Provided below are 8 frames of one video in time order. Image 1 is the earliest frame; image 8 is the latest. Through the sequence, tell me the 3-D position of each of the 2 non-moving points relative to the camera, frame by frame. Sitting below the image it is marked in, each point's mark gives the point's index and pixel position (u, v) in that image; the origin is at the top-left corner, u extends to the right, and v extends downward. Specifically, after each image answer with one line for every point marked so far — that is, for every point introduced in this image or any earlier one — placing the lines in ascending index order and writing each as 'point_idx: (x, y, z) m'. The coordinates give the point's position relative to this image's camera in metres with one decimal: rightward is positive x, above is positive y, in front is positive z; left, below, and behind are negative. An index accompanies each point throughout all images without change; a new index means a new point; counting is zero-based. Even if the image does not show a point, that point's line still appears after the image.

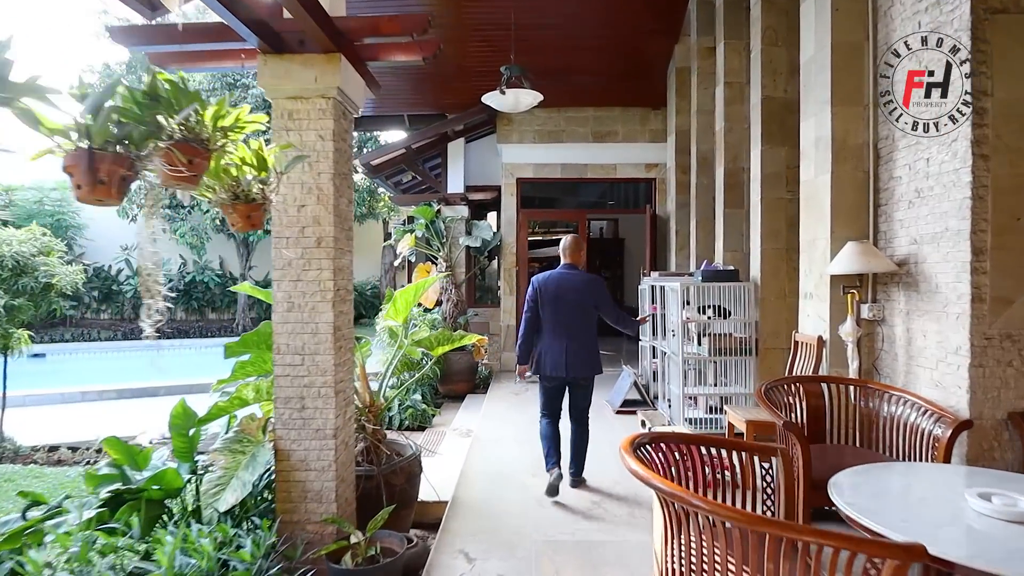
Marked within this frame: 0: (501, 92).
0: (-0.1, +1.7, +5.1) m
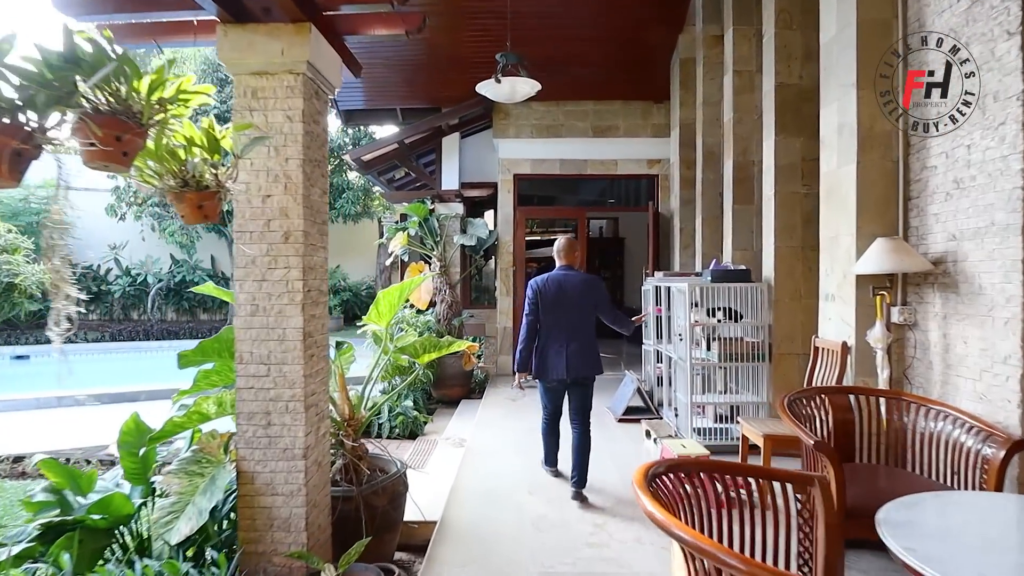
0: (-0.1, +1.7, +4.8) m
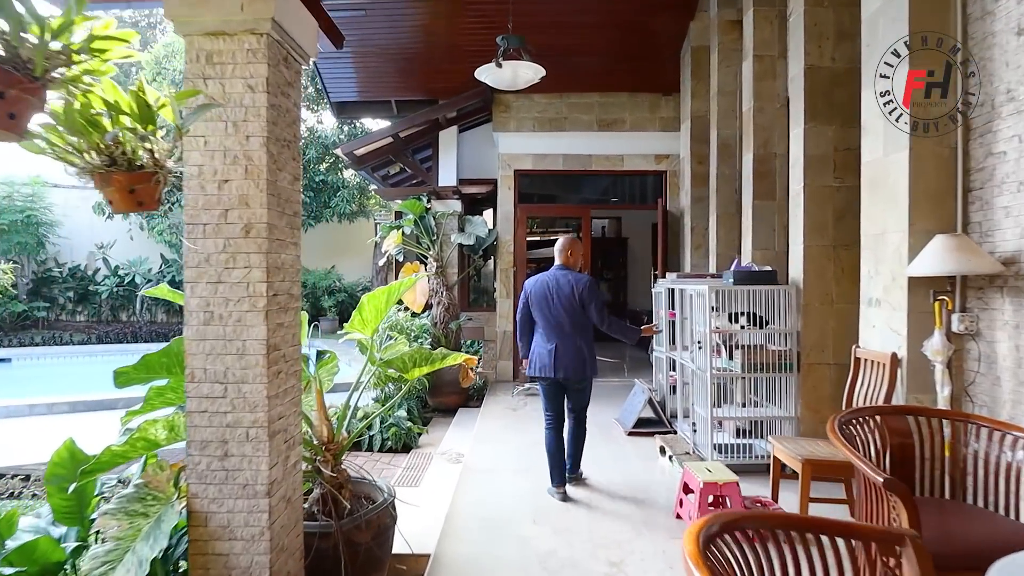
0: (-0.1, +1.7, +4.4) m
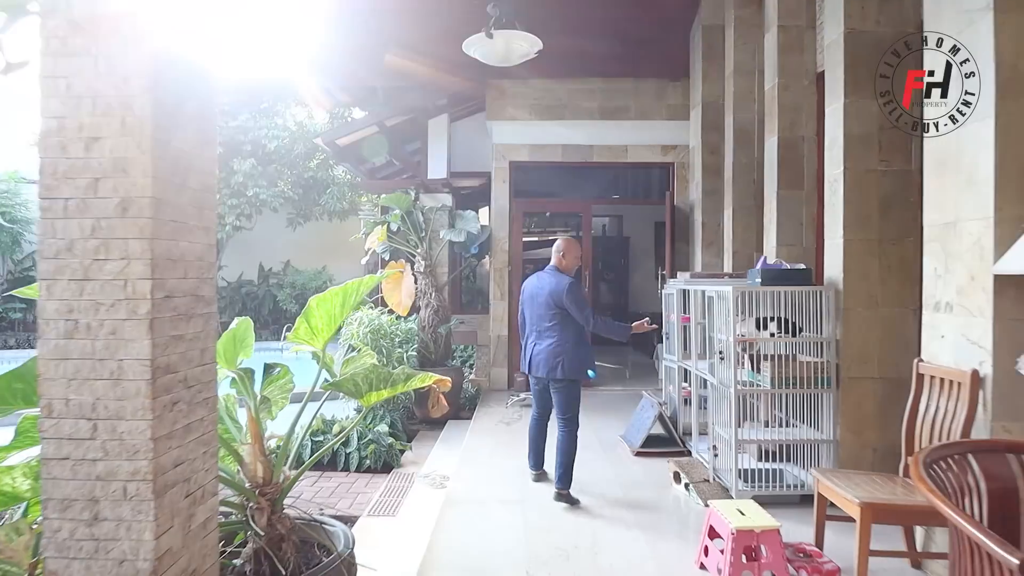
0: (-0.2, +1.7, +3.9) m
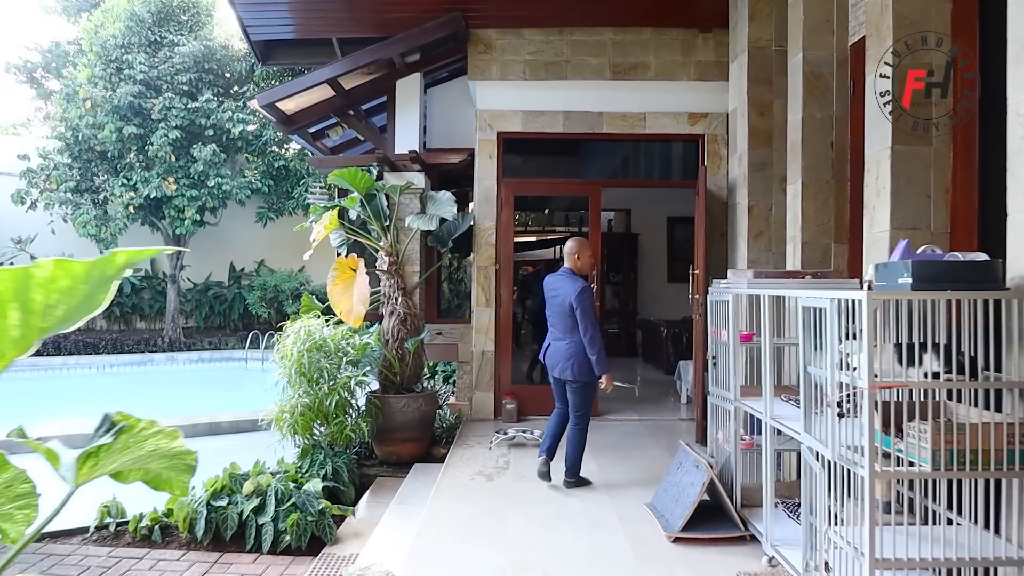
0: (-0.3, +1.6, +2.6) m
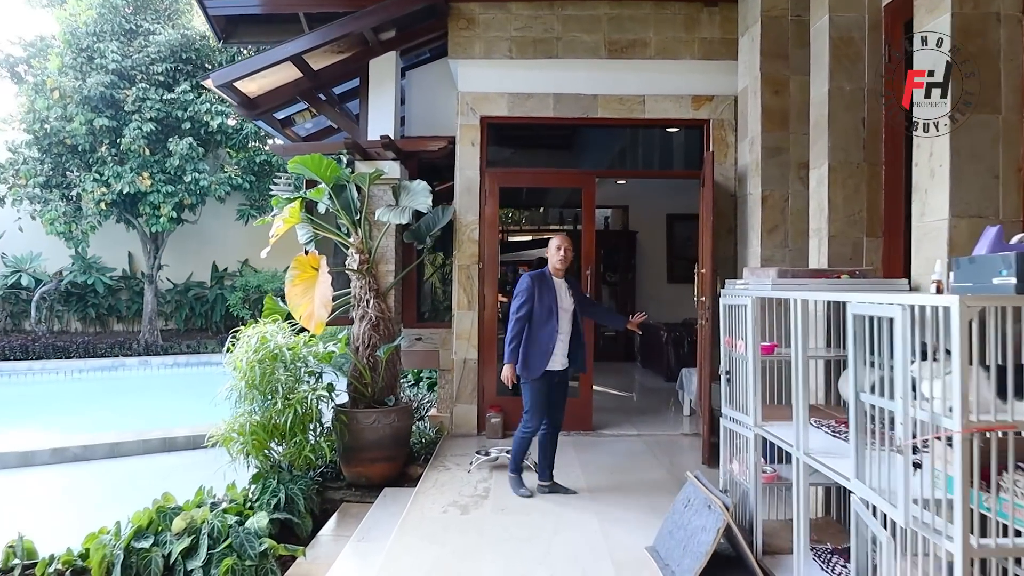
0: (-0.4, +1.6, +2.1) m
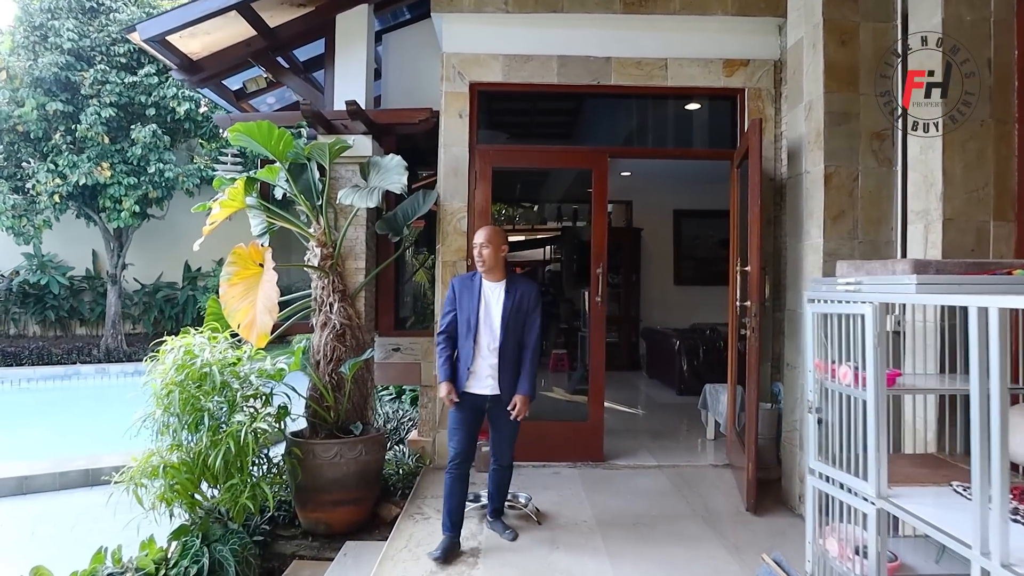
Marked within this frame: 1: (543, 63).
0: (-0.4, +1.6, +1.3) m
1: (+0.2, +1.5, +3.9) m
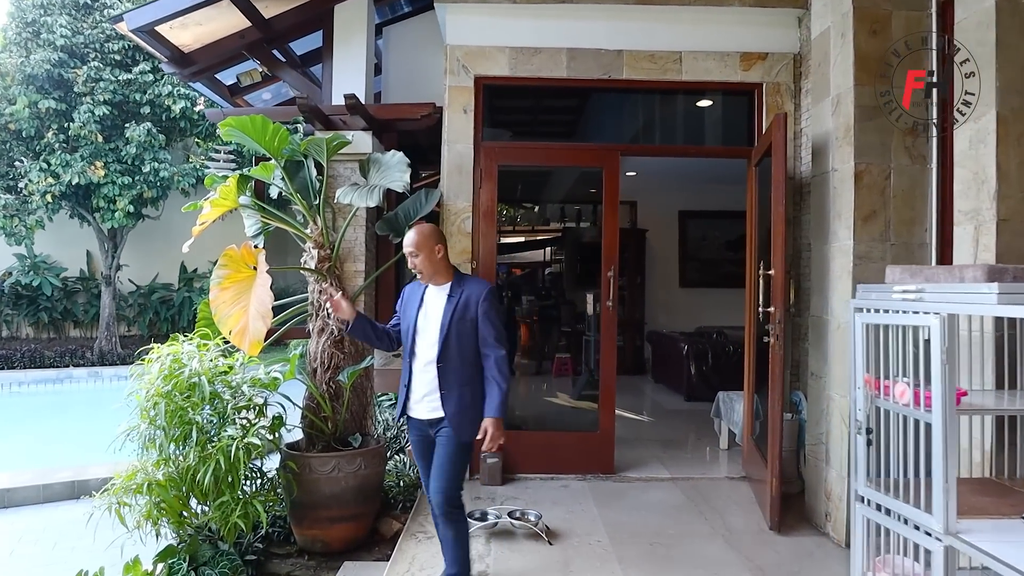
0: (-0.3, +1.6, +1.1) m
1: (+0.2, +1.5, +3.7) m
